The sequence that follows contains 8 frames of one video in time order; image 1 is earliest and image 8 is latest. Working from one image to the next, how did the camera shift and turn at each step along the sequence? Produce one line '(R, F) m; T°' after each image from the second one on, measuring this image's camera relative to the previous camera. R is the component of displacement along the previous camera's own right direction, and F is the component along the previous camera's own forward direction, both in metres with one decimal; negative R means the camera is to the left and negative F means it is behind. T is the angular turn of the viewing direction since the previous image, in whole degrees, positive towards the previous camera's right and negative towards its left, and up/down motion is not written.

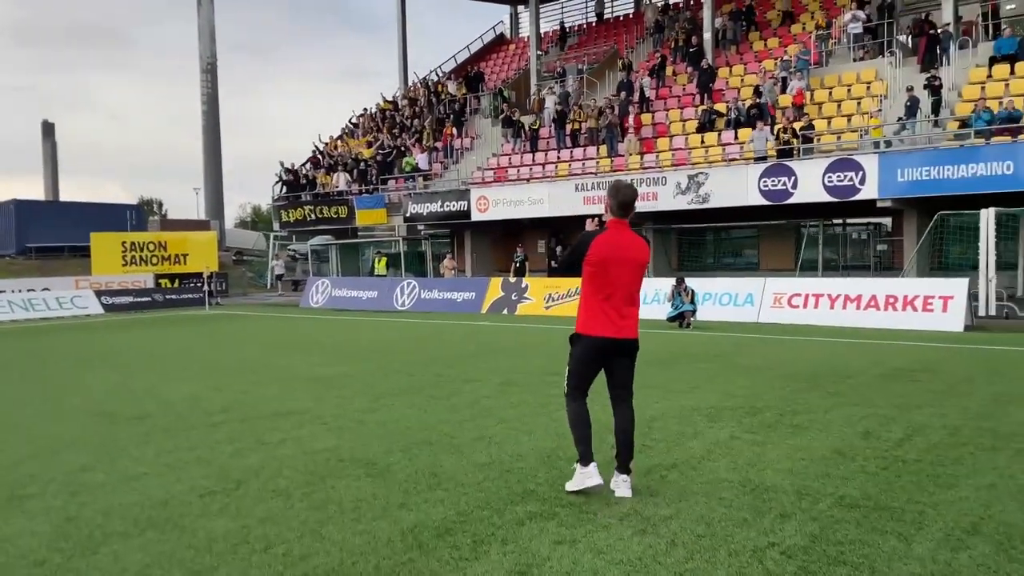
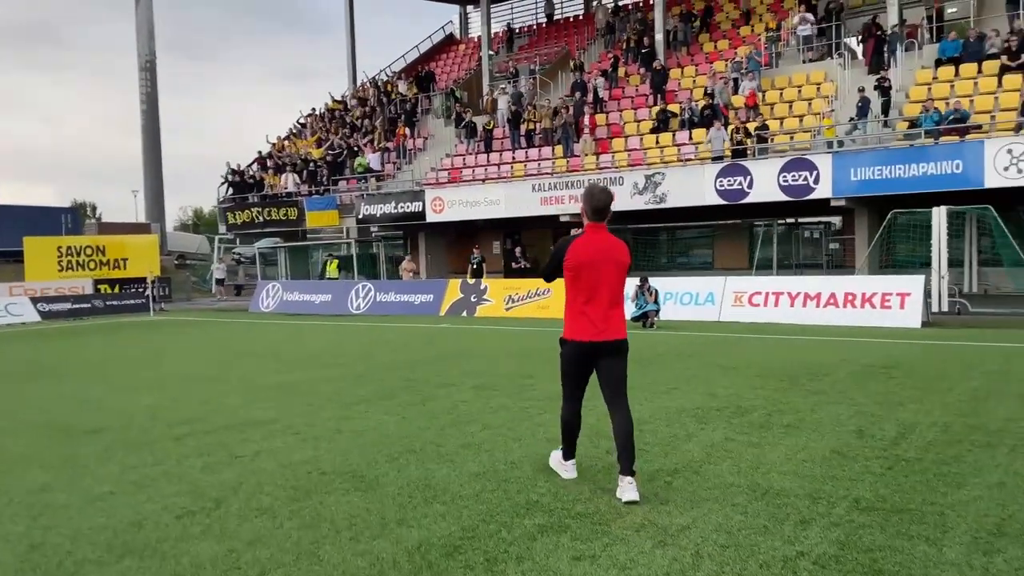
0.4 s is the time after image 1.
(-0.3, +0.3) m; +4°
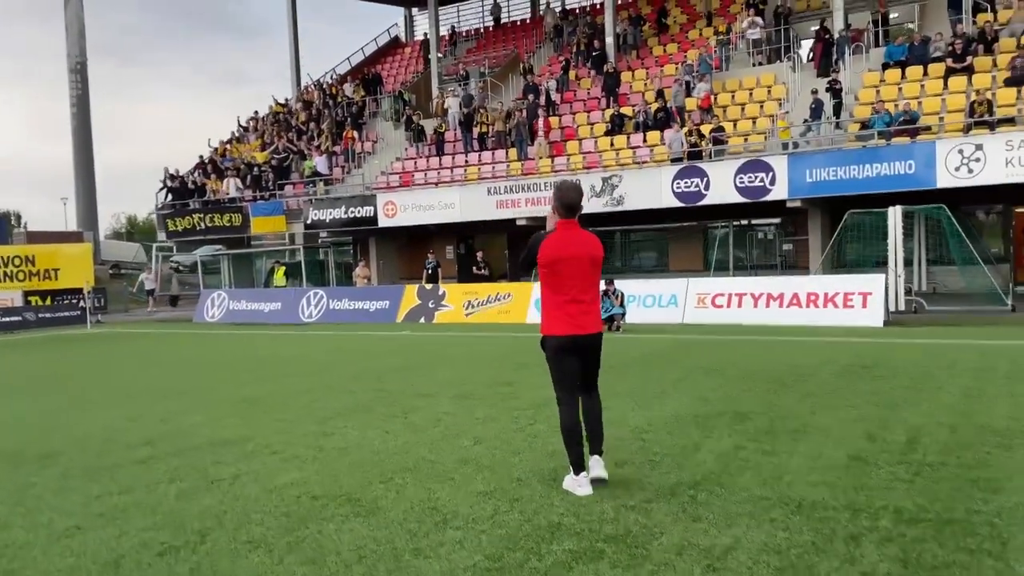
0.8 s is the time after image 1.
(-0.4, +0.4) m; +4°
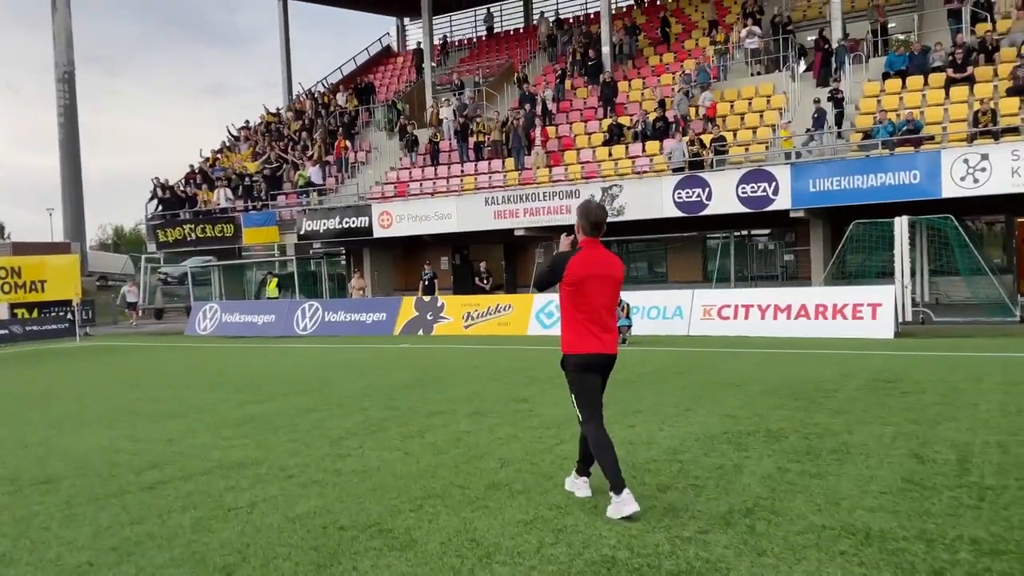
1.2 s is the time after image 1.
(-0.3, +0.3) m; +1°
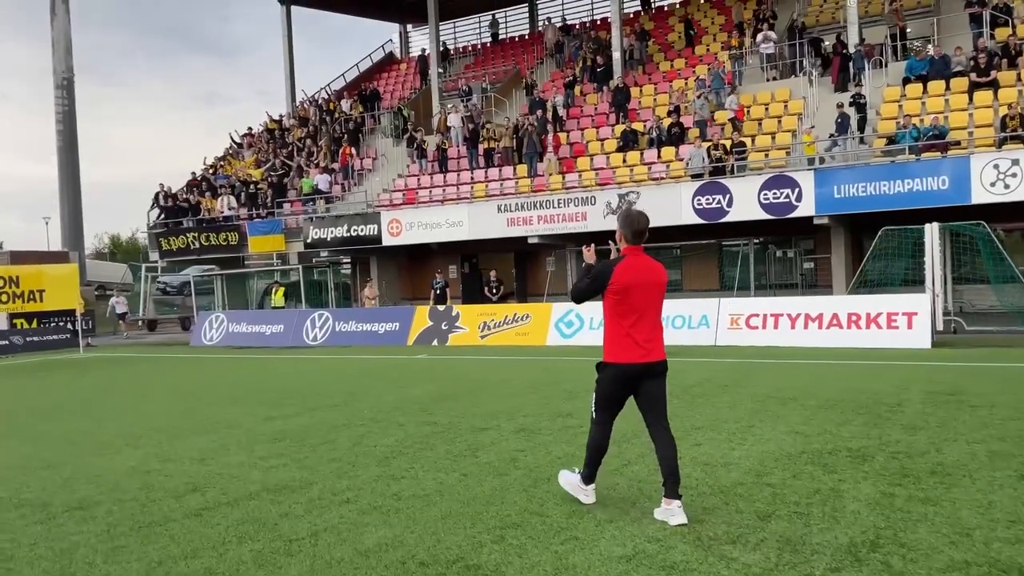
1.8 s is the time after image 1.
(-0.5, +0.4) m; 0°
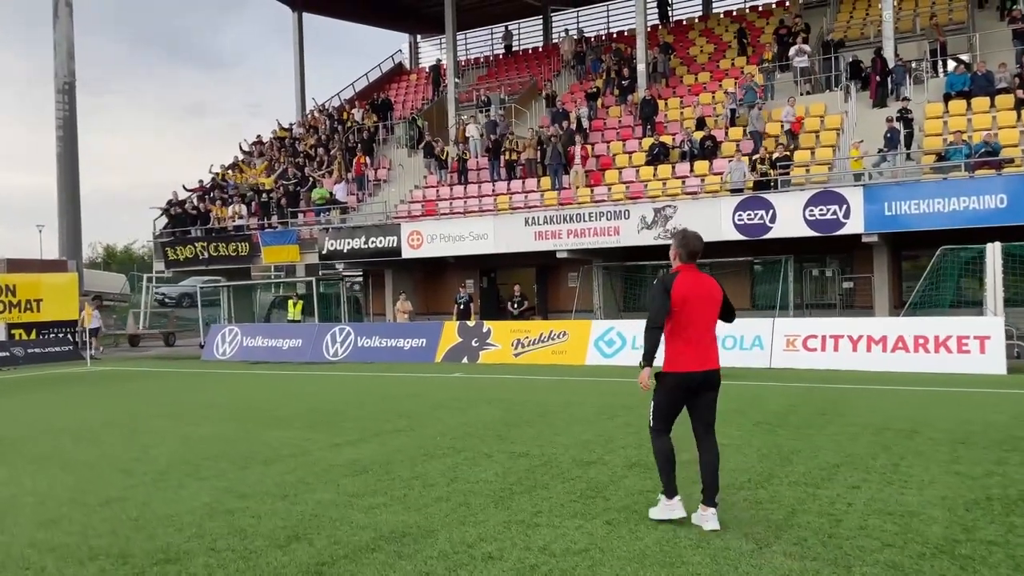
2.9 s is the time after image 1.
(-1.1, +0.8) m; +1°
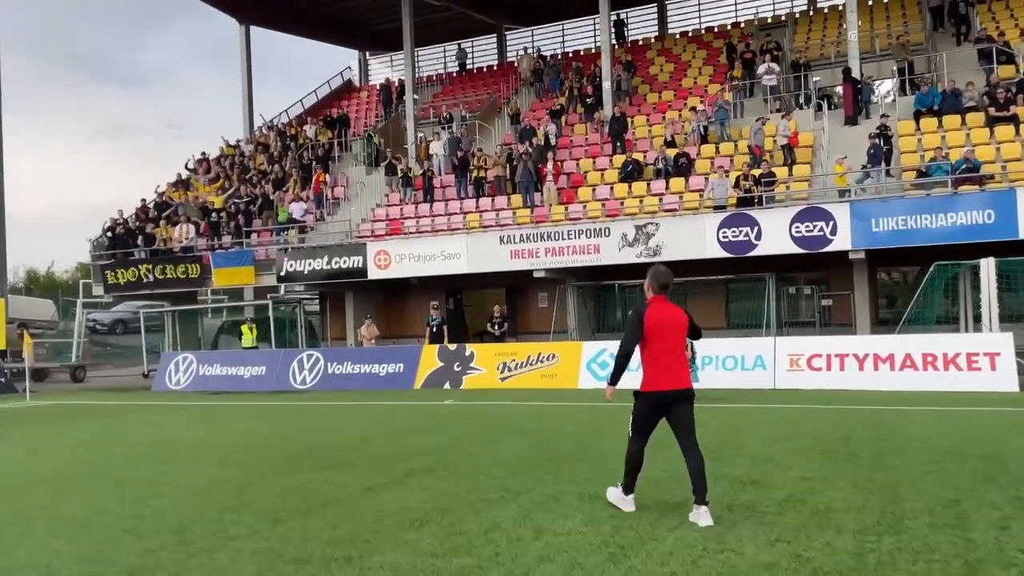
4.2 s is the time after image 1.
(-1.1, +0.9) m; +5°
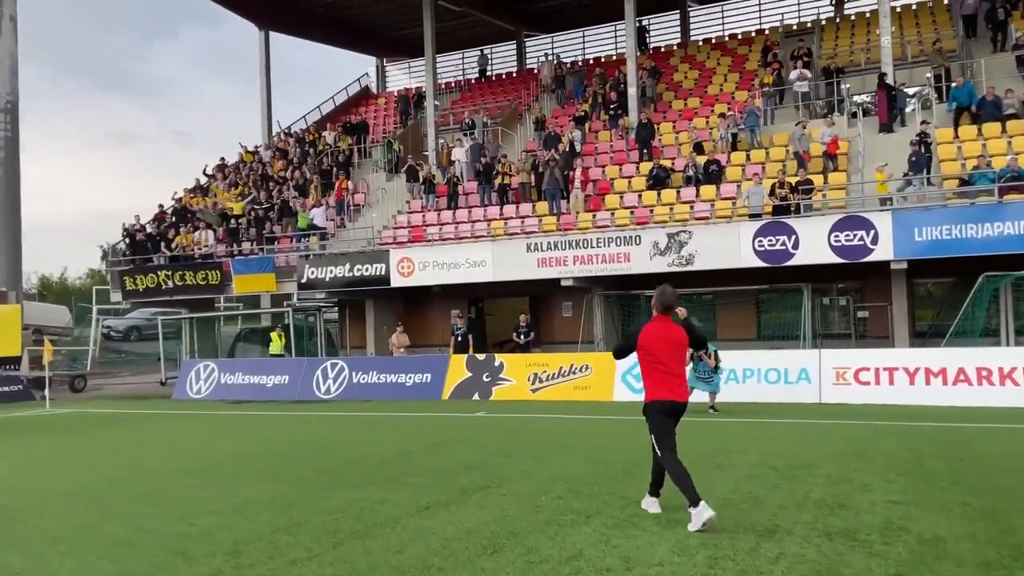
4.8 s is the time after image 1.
(-0.5, +0.4) m; -1°
